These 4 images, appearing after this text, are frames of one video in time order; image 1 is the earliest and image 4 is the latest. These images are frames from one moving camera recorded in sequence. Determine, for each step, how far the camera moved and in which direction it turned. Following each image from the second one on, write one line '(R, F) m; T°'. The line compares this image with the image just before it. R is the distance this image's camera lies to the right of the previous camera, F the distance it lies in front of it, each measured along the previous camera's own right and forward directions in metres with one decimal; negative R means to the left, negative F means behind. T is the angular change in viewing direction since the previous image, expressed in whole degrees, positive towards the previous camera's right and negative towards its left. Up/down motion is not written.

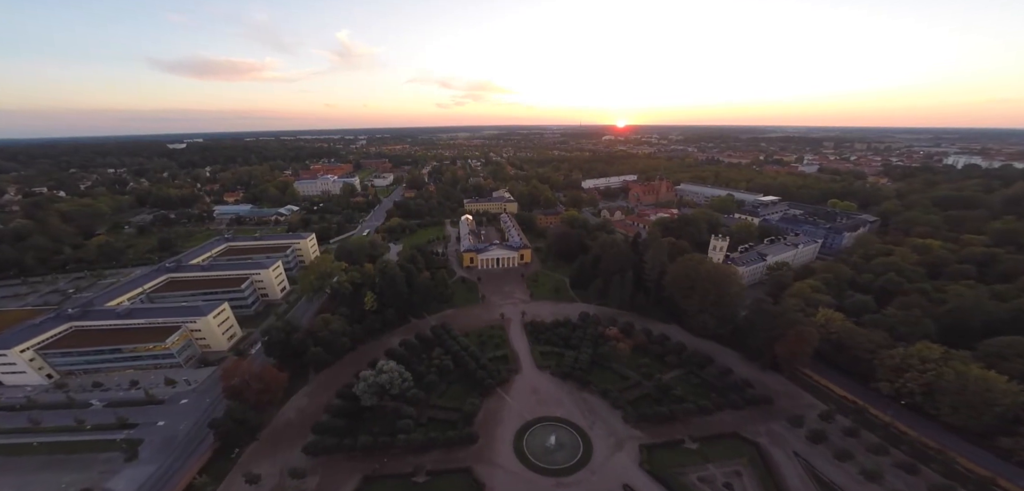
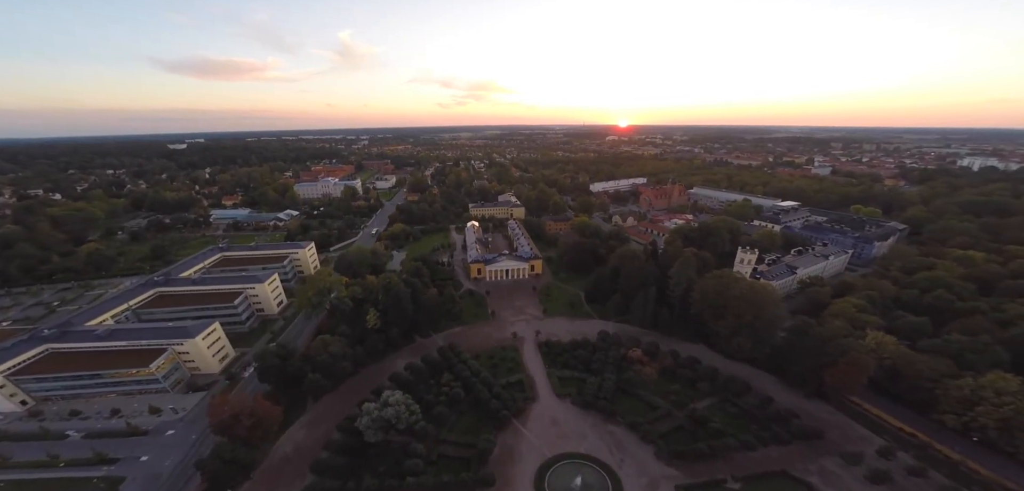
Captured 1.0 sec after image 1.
(-1.5, +3.0) m; 0°
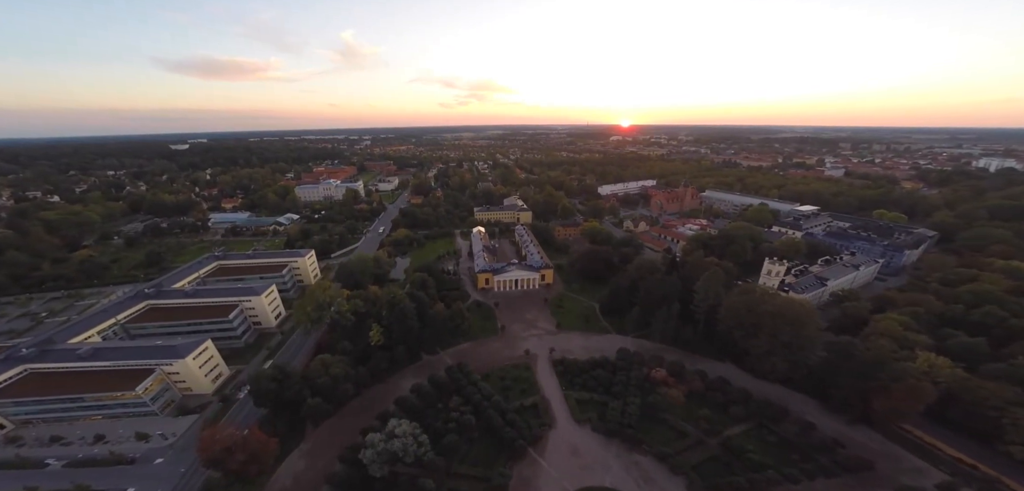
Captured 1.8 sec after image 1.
(-1.2, +2.5) m; 0°
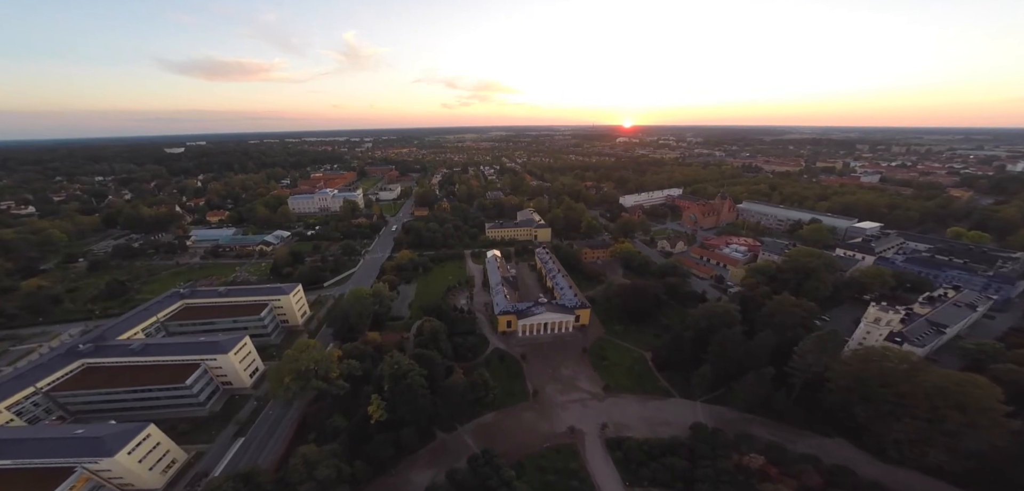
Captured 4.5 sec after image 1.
(-3.3, +8.3) m; 0°
